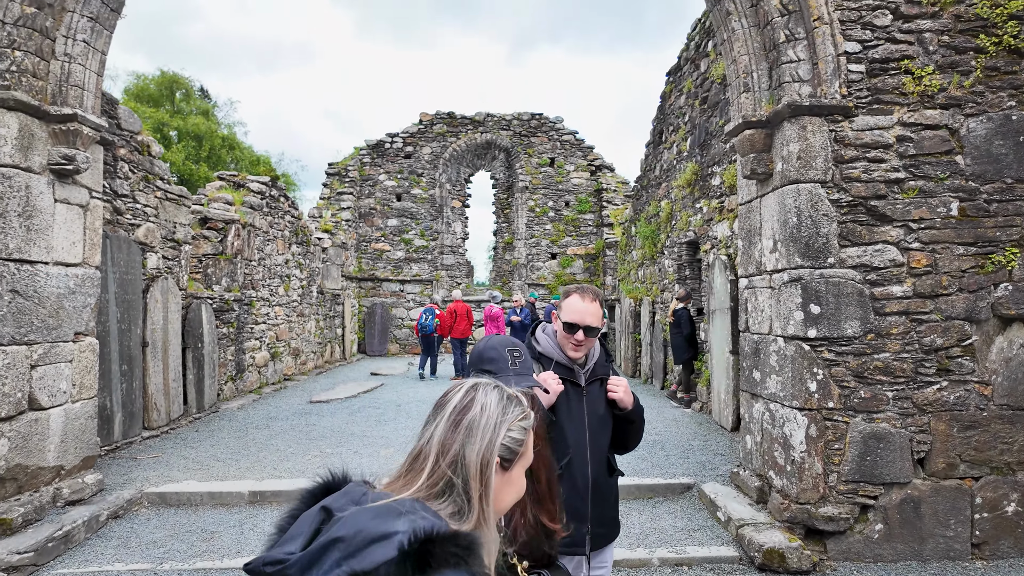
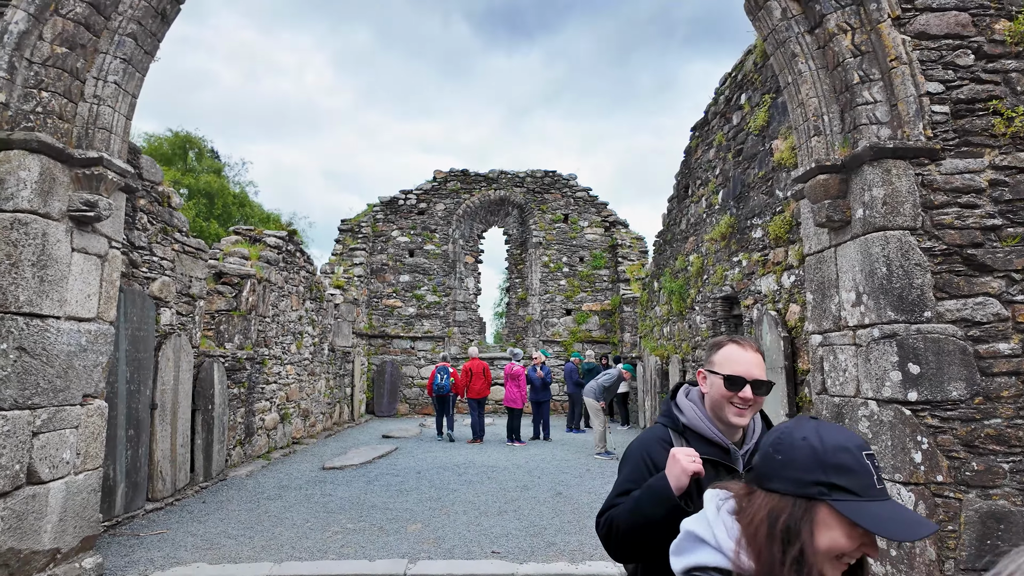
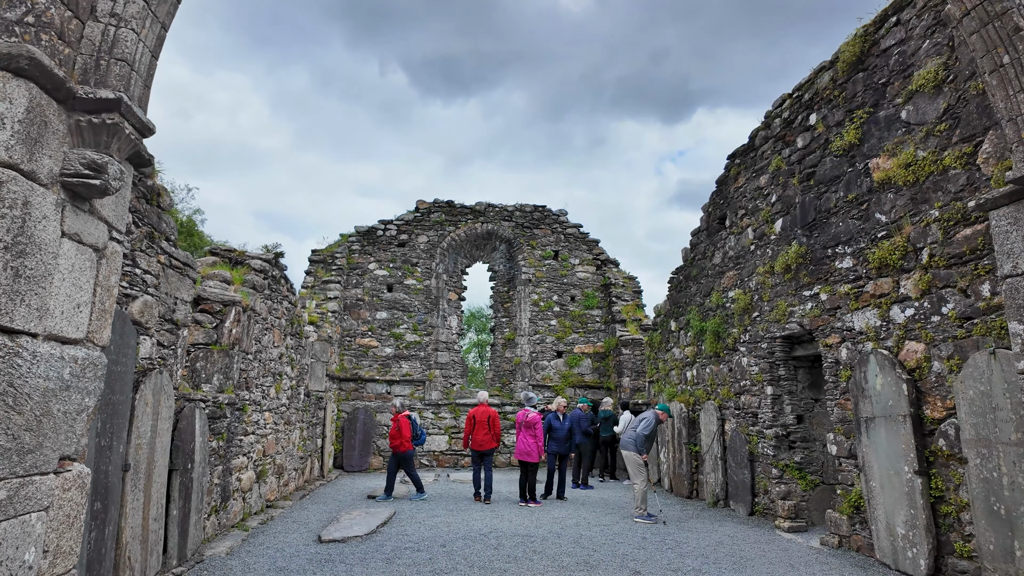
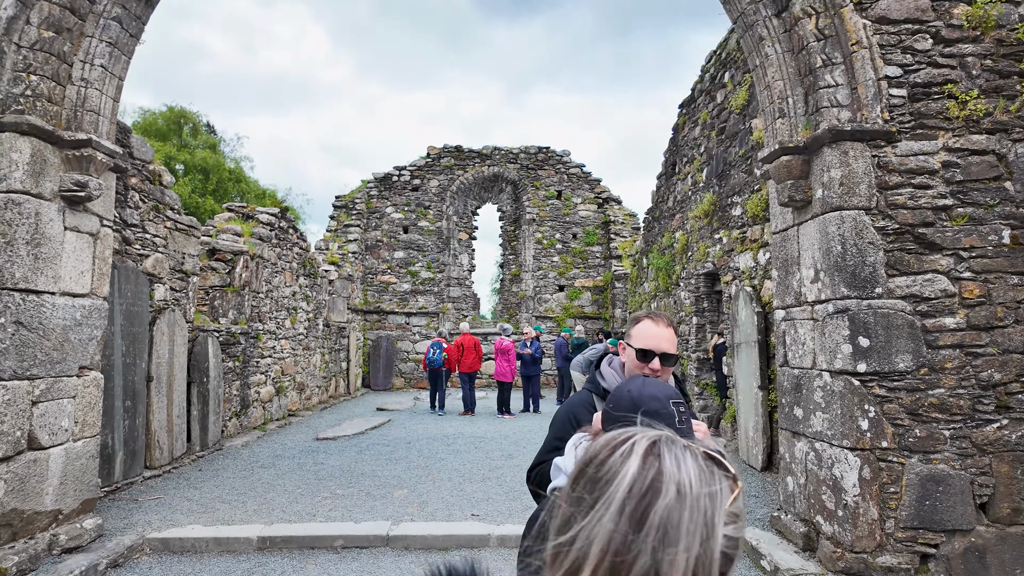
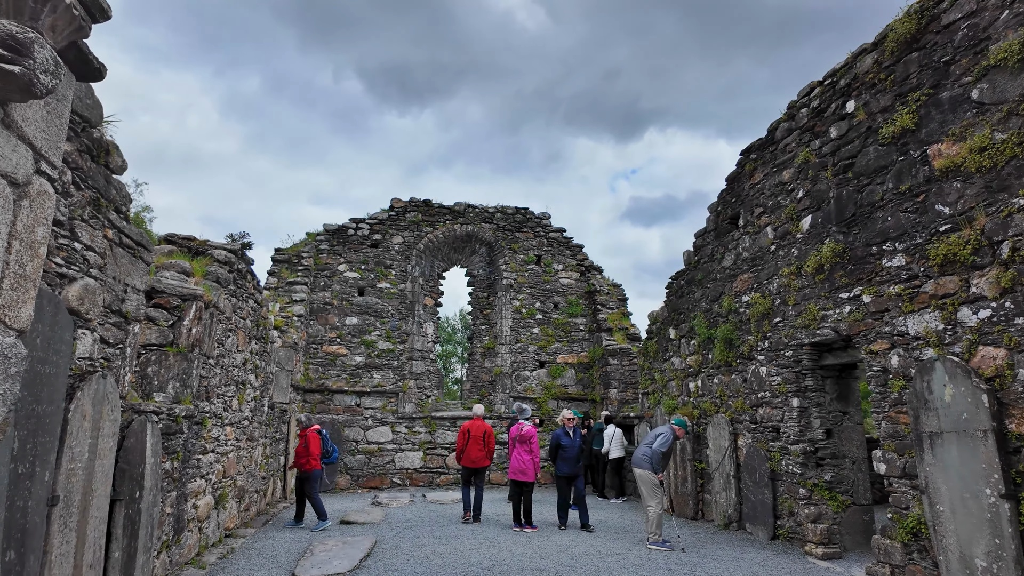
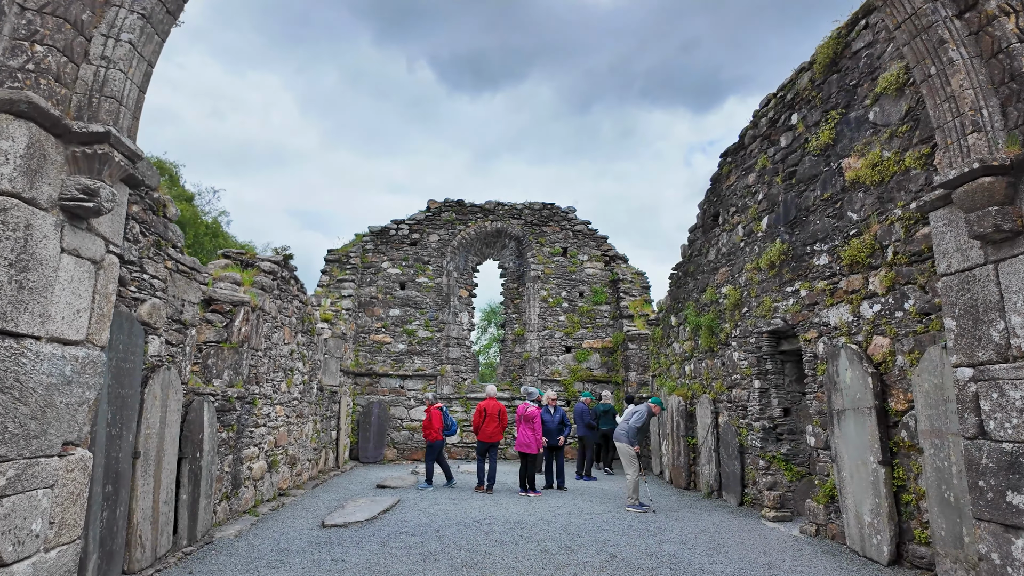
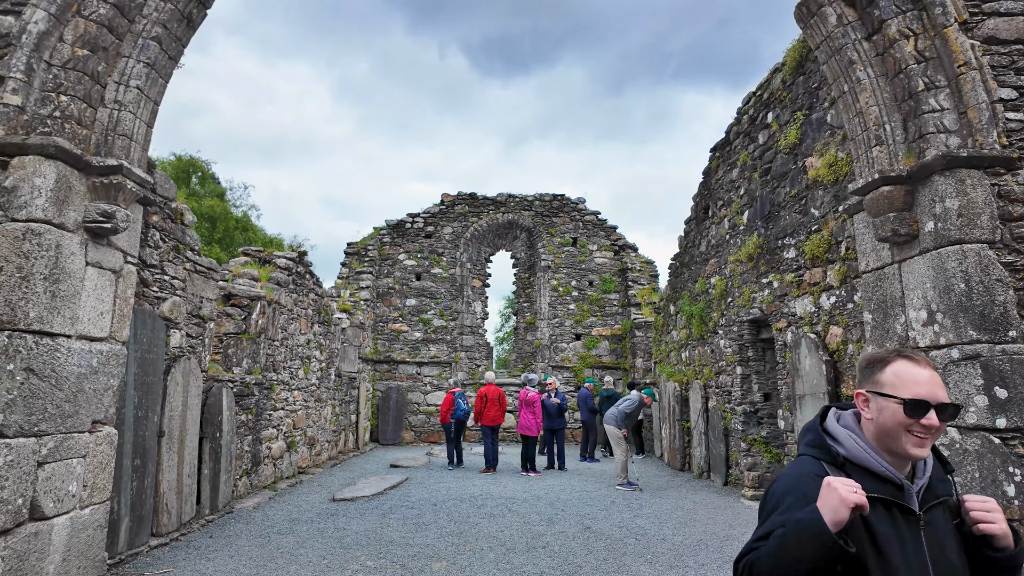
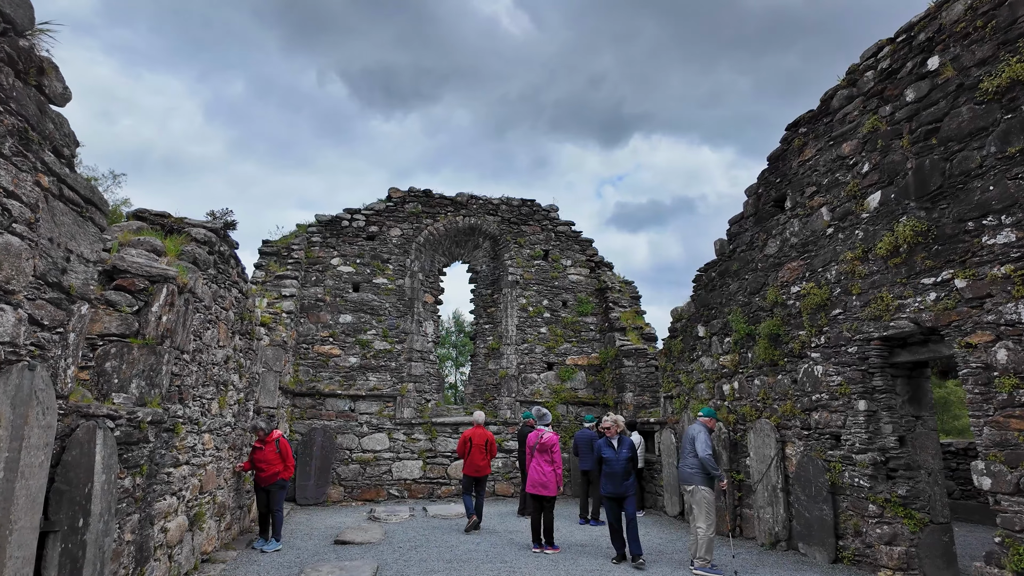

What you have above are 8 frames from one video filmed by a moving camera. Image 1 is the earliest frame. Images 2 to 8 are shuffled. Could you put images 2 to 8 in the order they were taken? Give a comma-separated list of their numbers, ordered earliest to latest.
4, 2, 7, 6, 3, 5, 8
